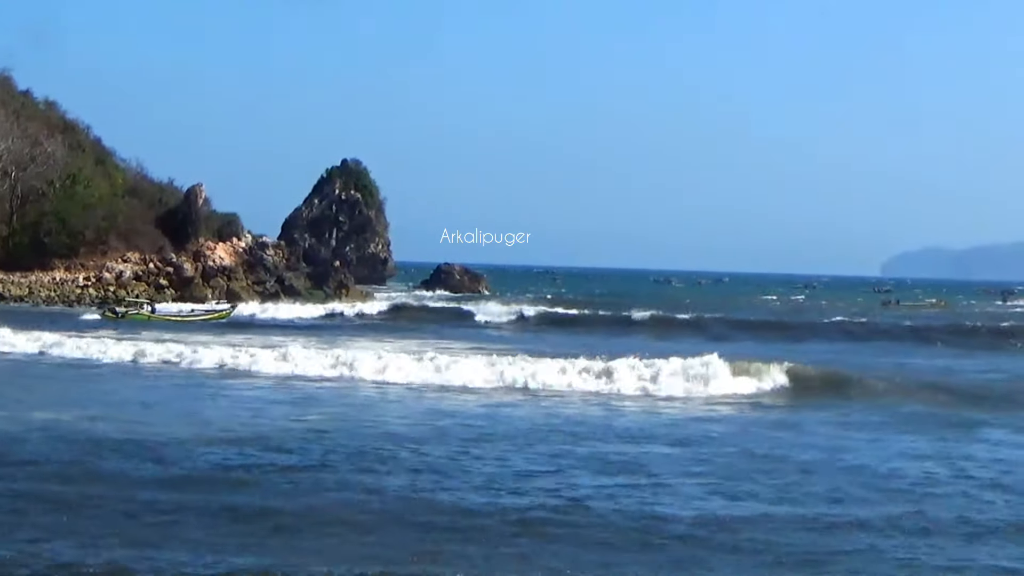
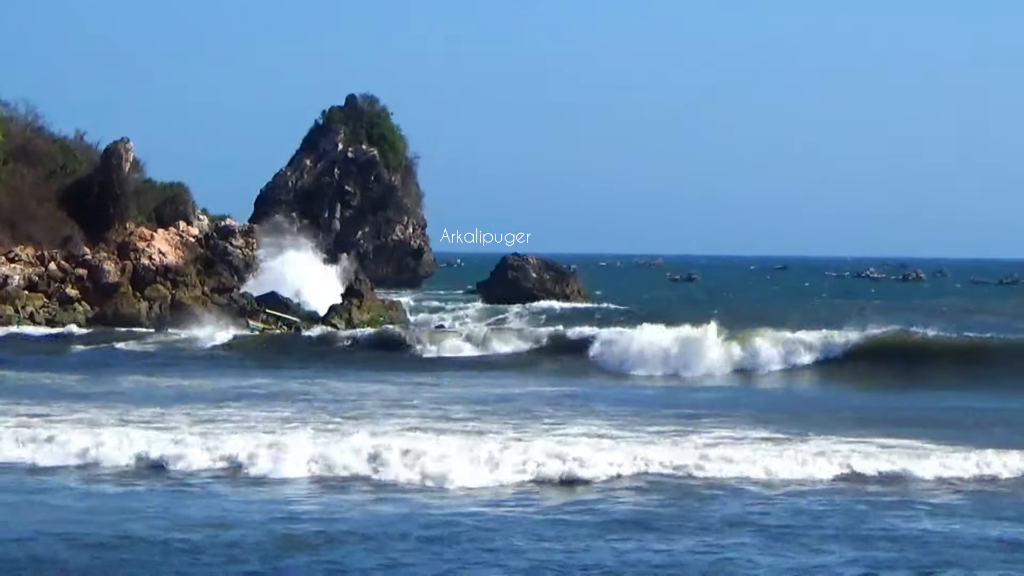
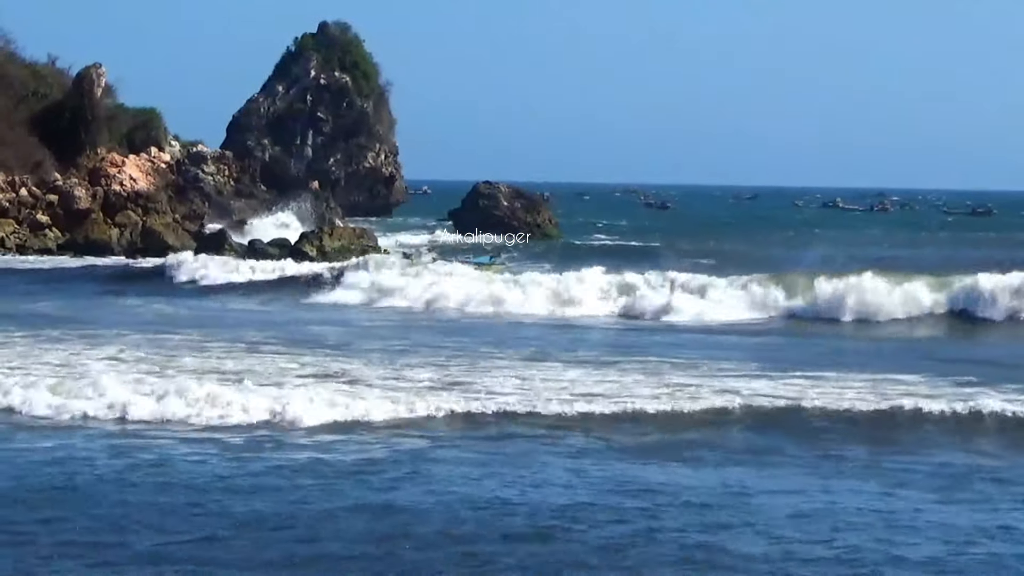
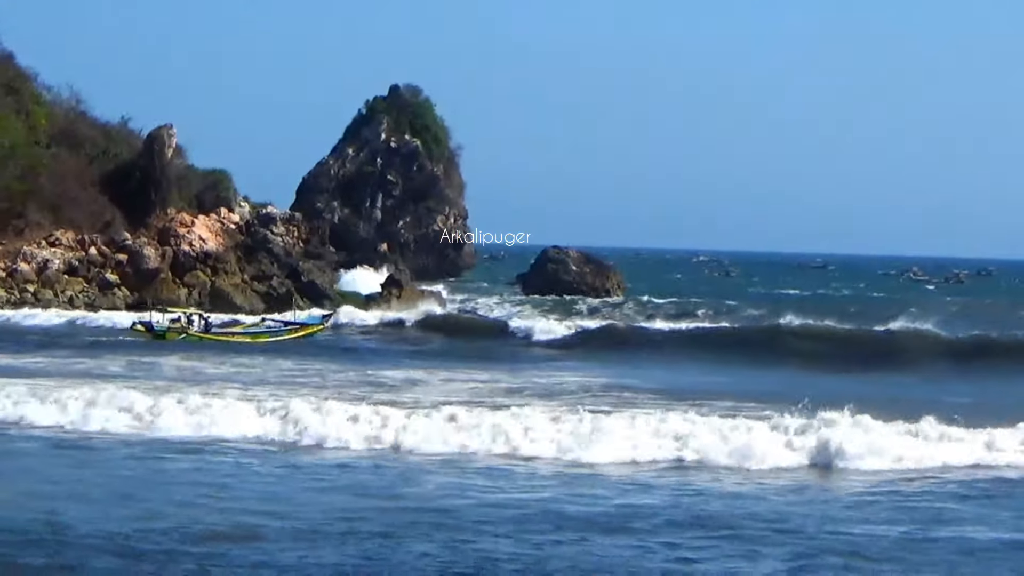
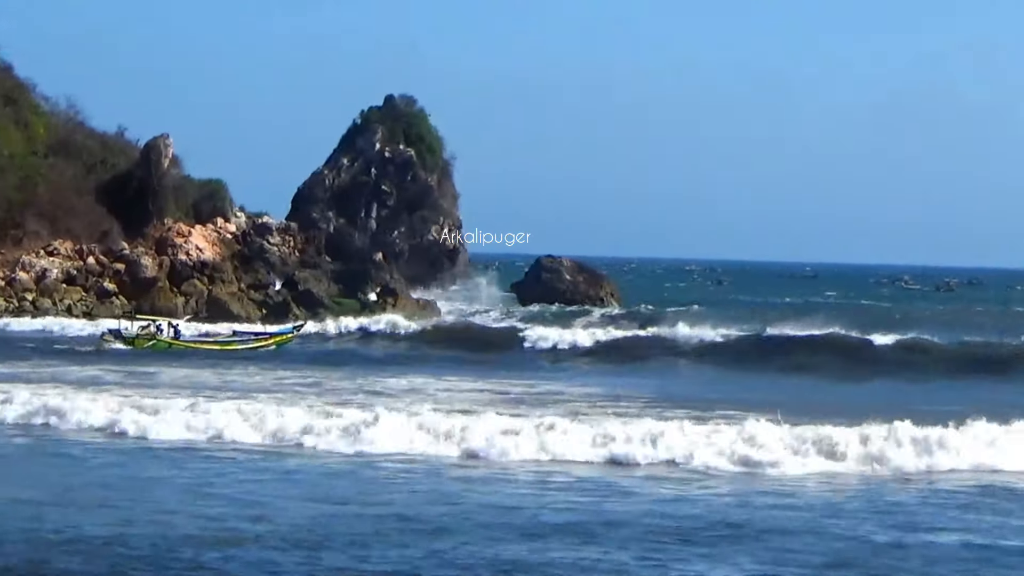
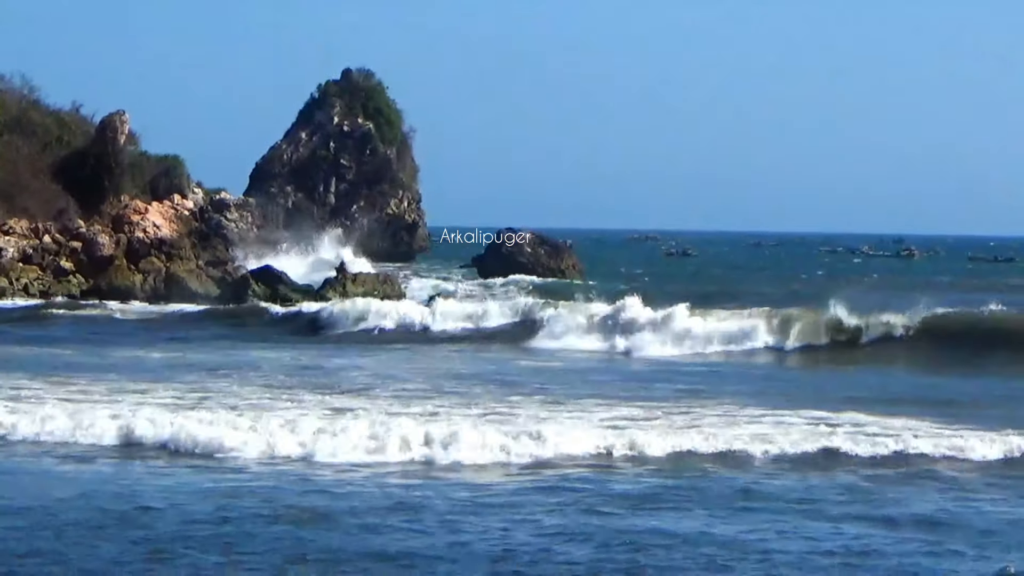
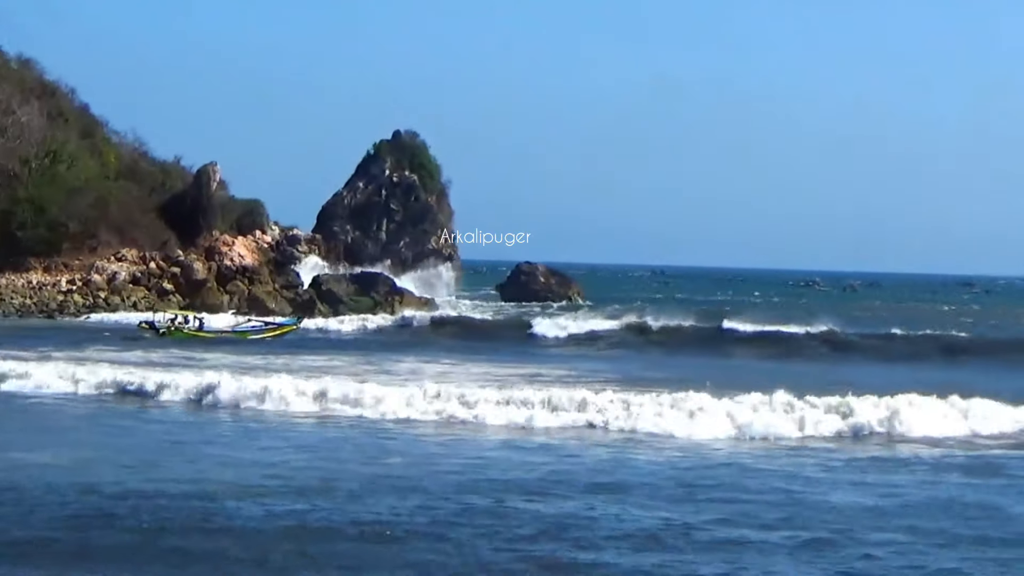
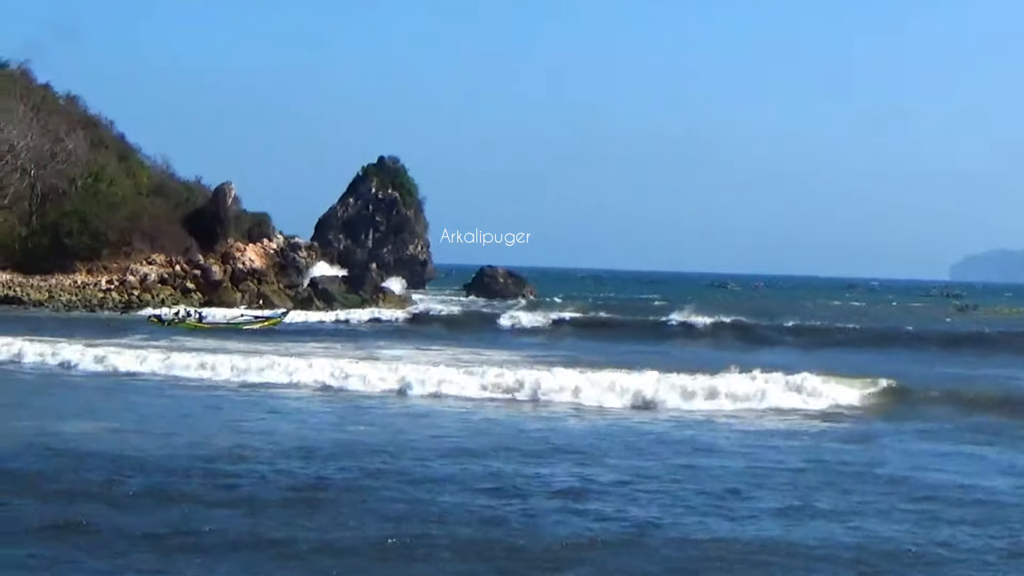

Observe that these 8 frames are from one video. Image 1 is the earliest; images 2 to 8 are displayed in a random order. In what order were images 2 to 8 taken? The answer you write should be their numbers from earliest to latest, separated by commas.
8, 7, 5, 4, 2, 6, 3
